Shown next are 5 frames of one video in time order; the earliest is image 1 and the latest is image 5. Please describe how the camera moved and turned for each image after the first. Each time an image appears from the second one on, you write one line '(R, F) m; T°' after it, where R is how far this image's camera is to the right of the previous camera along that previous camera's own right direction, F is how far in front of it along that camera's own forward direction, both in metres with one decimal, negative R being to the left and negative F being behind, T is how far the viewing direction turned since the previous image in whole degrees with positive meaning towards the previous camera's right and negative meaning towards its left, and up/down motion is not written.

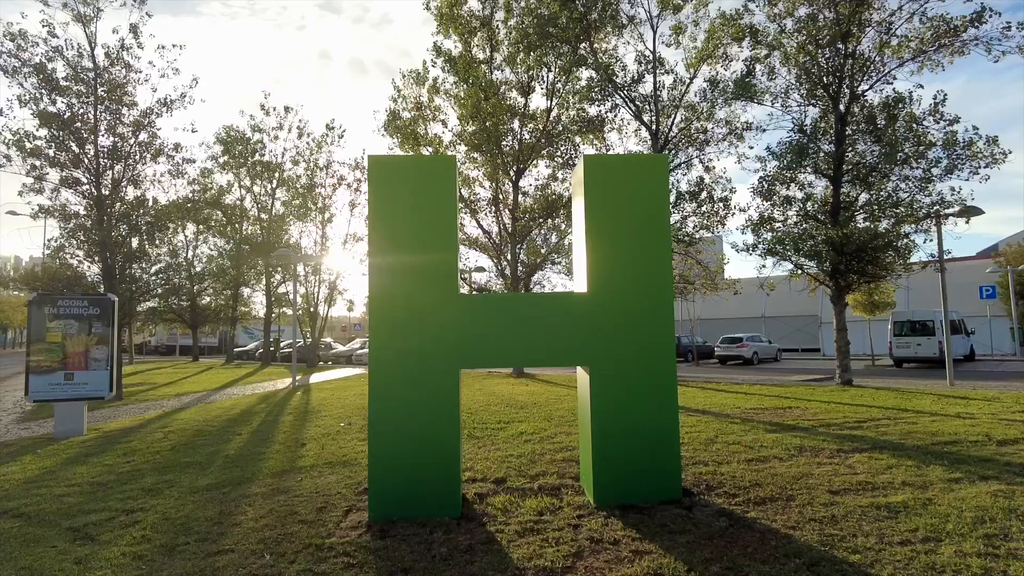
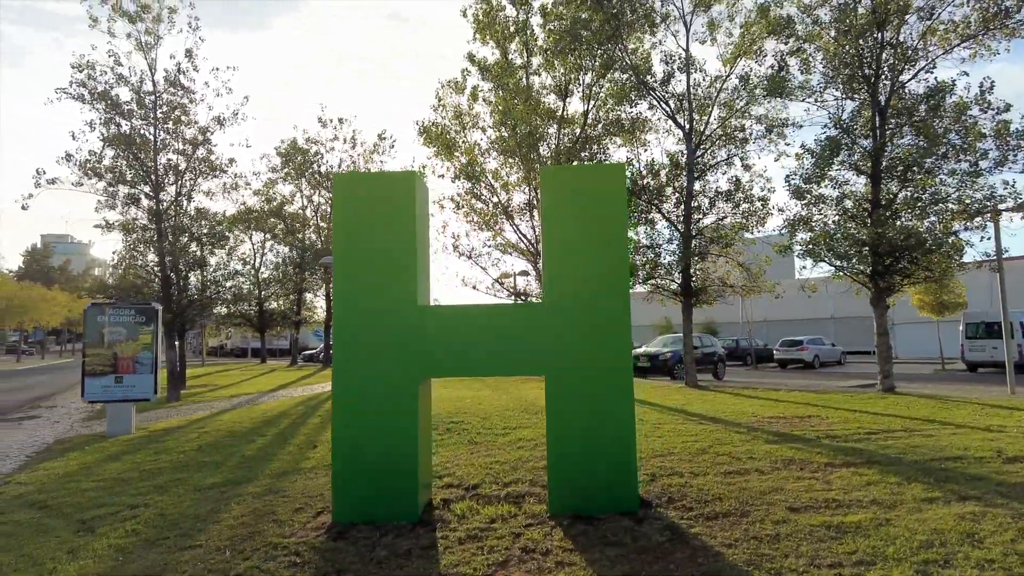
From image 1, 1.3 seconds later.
(+1.2, -0.1) m; -7°
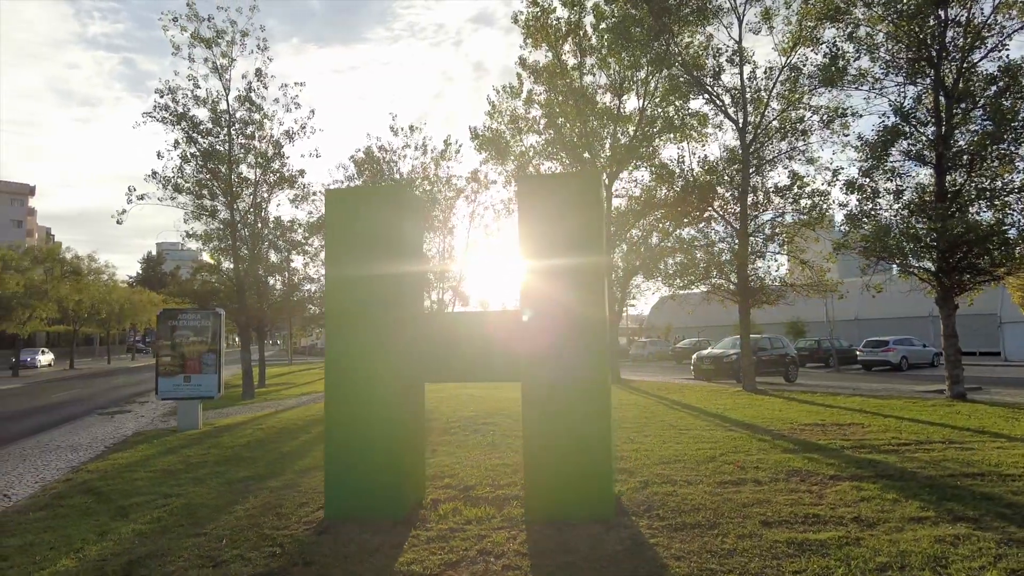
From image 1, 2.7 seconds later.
(+1.2, -0.1) m; -8°
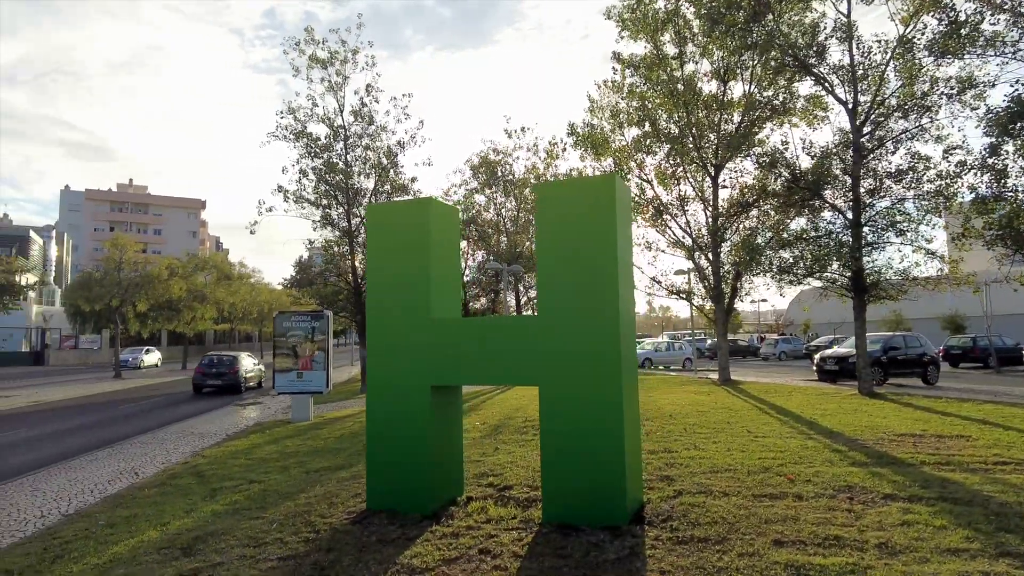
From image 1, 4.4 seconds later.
(+1.2, 0.0) m; -12°
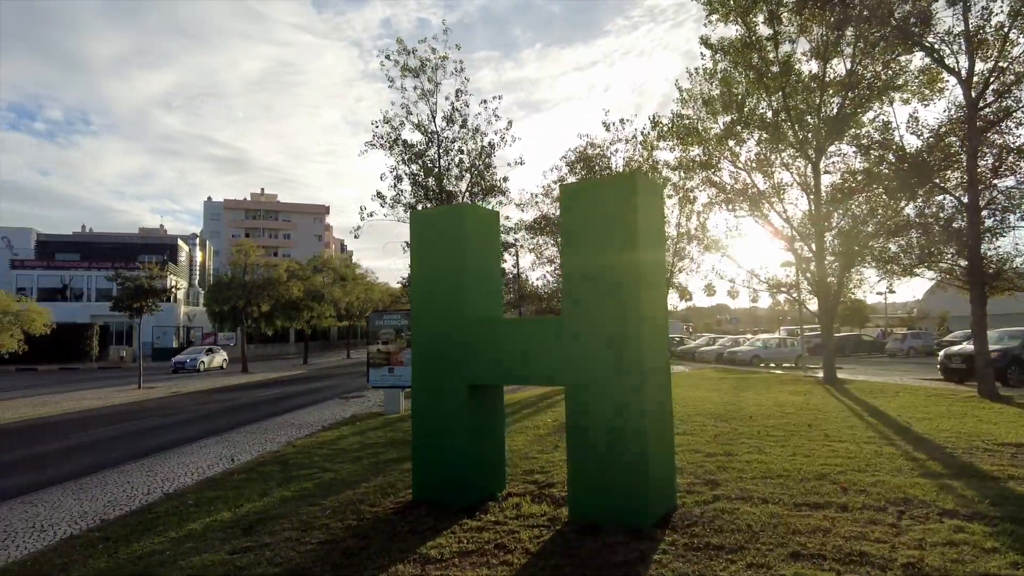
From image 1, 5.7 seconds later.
(+1.0, 0.0) m; -11°
